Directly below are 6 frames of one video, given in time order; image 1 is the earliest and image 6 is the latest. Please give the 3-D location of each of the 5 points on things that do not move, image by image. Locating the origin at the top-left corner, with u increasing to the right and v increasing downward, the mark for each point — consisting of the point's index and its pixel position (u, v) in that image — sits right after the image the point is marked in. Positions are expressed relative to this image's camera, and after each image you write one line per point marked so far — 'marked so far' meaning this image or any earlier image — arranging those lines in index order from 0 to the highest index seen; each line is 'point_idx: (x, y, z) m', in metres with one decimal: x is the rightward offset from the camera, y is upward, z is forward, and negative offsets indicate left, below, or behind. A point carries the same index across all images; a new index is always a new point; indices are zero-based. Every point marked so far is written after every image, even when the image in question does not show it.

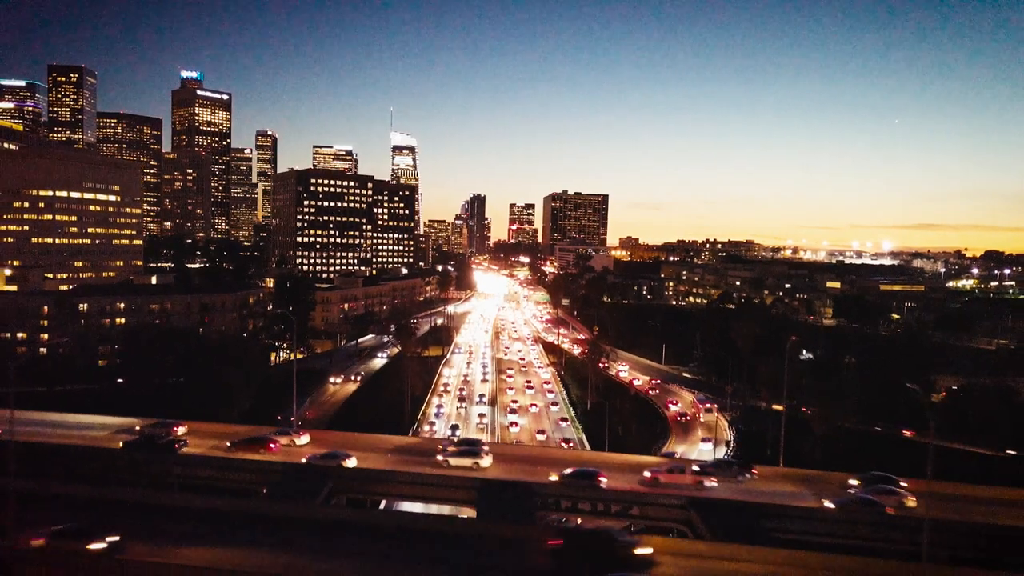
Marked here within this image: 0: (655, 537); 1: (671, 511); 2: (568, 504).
0: (+4.0, -6.4, +16.2) m
1: (+4.5, -6.3, +17.7) m
2: (+1.6, -6.1, +18.1) m
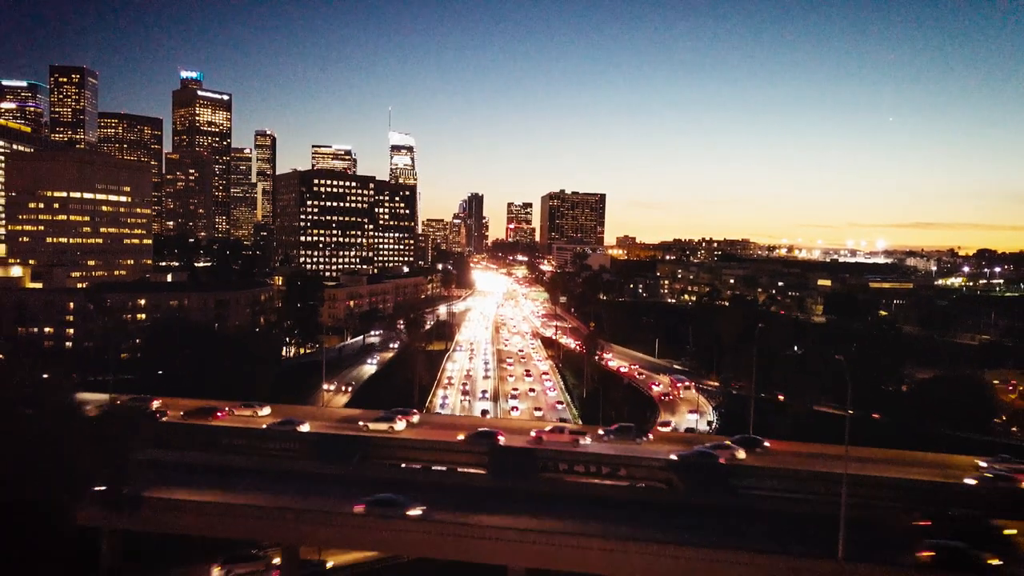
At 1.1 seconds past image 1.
0: (+4.1, -6.2, +19.2) m
1: (+4.7, -6.0, +20.7) m
2: (+1.8, -5.9, +21.1) m
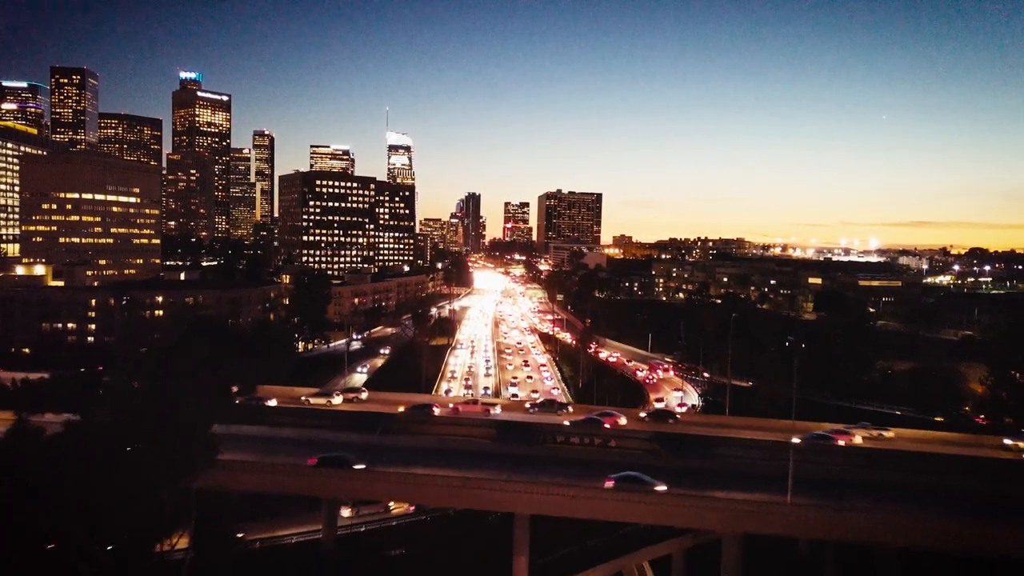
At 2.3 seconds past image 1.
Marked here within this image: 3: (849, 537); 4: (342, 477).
0: (+4.3, -5.9, +22.3) m
1: (+4.8, -5.8, +23.8) m
2: (+1.9, -5.7, +24.1) m
3: (+10.0, -7.2, +18.4) m
4: (-5.3, -5.7, +19.6) m
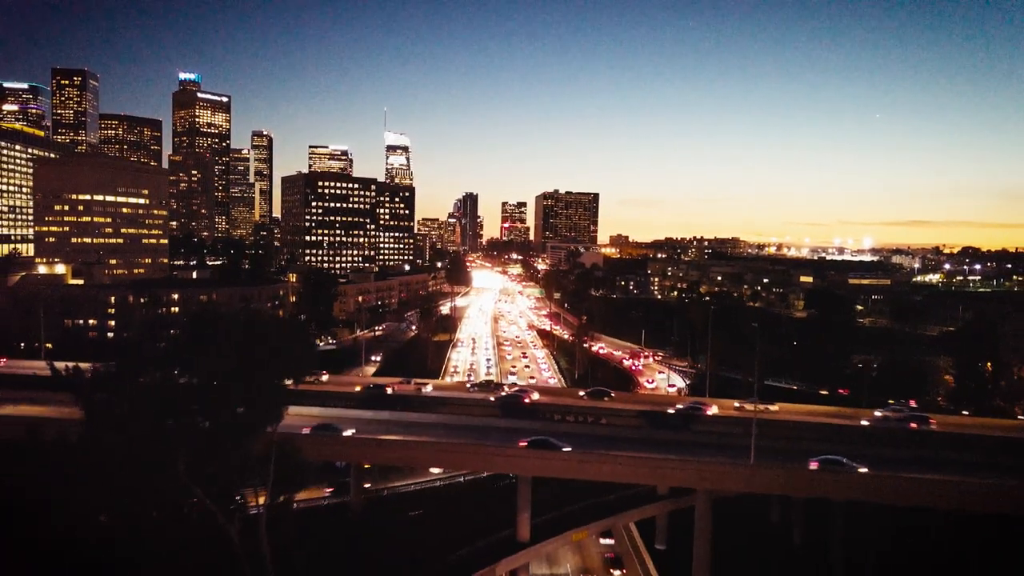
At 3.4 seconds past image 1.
0: (+4.4, -5.7, +25.3) m
1: (+4.9, -5.6, +26.8) m
2: (+2.0, -5.5, +27.2) m
3: (+10.2, -7.0, +21.4) m
4: (-5.1, -5.6, +22.6) m
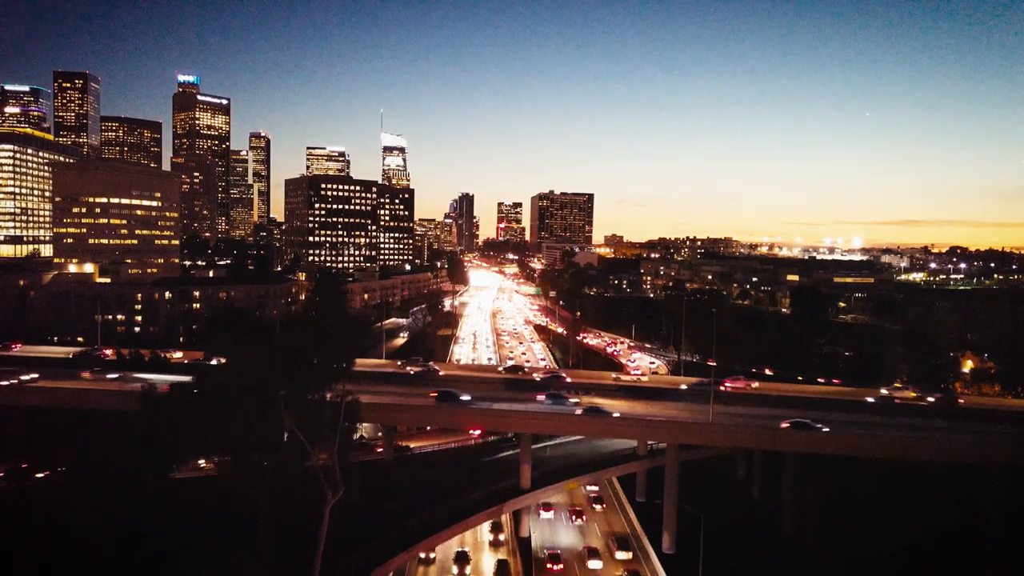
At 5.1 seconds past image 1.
0: (+4.5, -5.4, +30.1) m
1: (+5.0, -5.3, +31.6) m
2: (+2.2, -5.2, +31.9) m
3: (+10.3, -6.7, +26.2) m
4: (-5.0, -5.3, +27.3) m
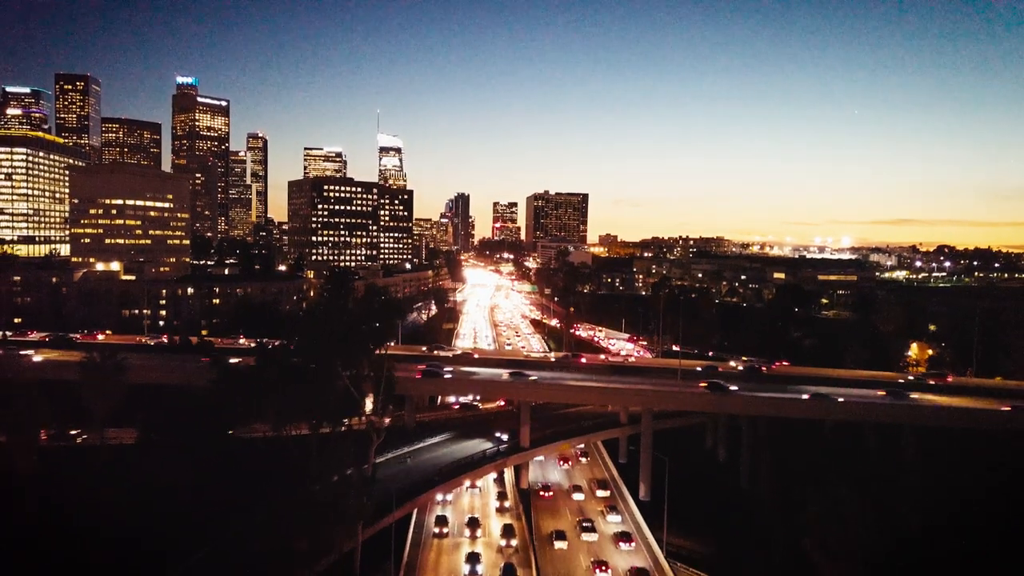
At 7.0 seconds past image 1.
0: (+4.6, -5.0, +35.3) m
1: (+5.0, -4.9, +36.8) m
2: (+2.2, -4.8, +37.1) m
3: (+10.4, -6.2, +31.5) m
4: (-4.9, -4.9, +32.4) m
